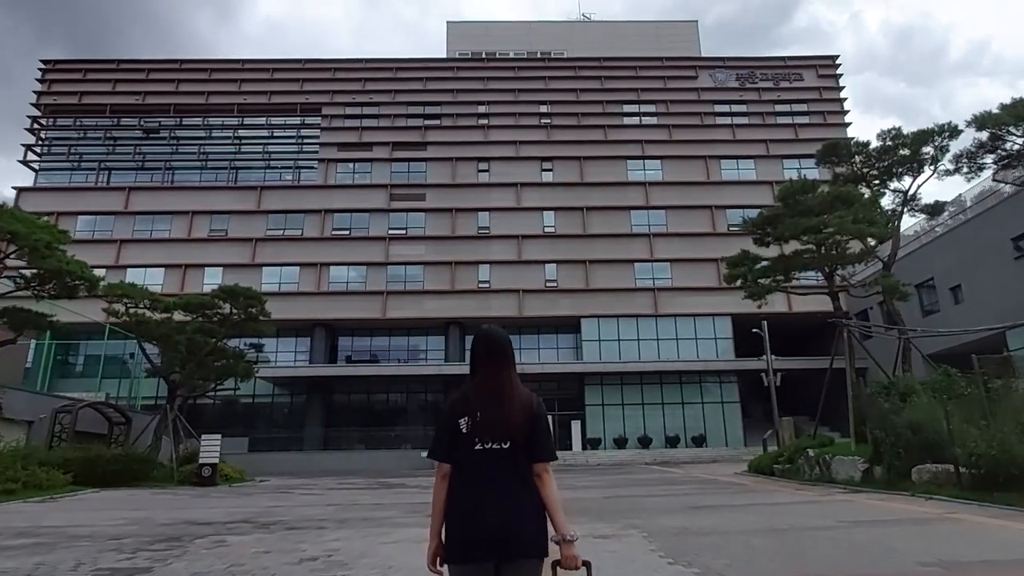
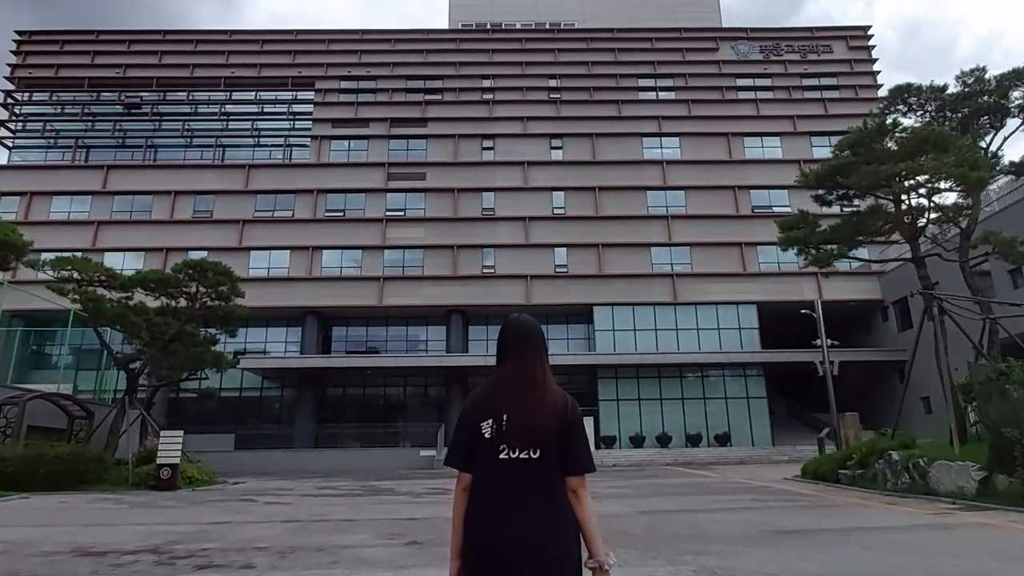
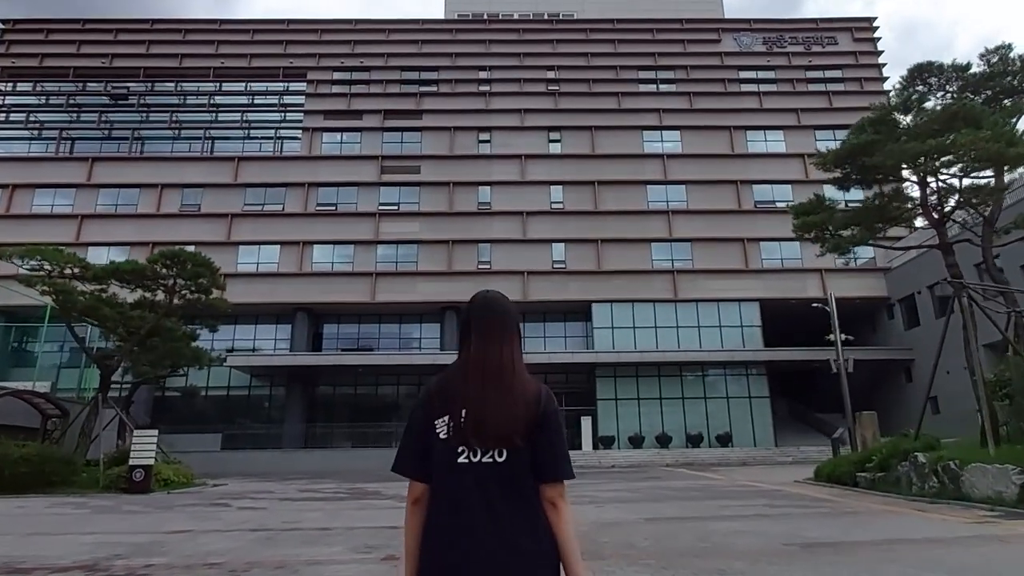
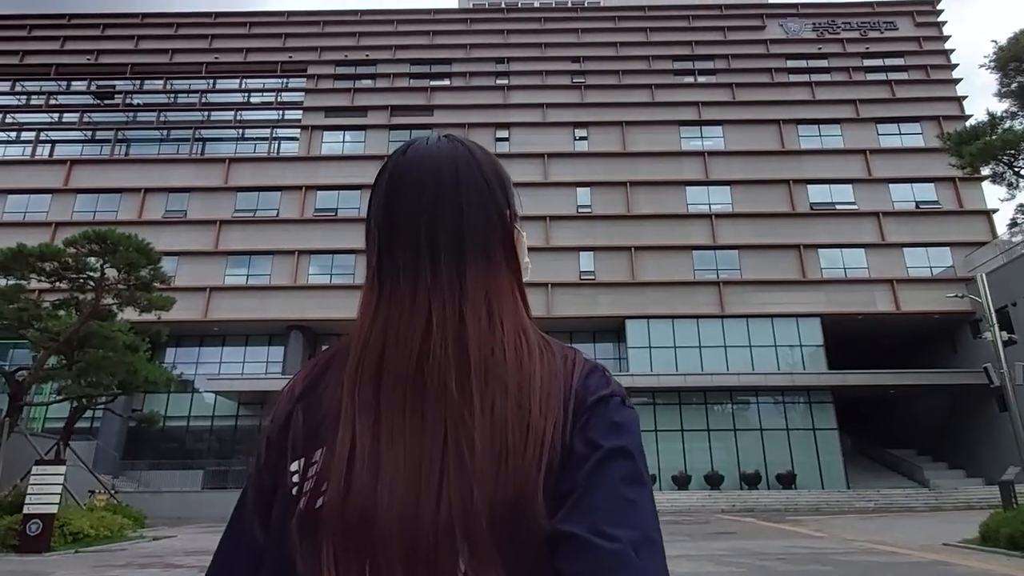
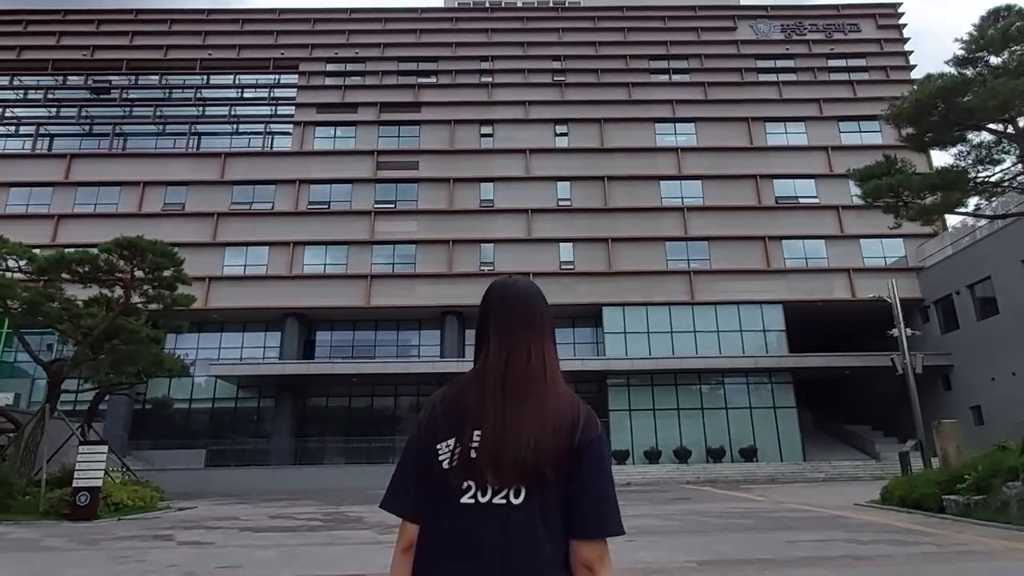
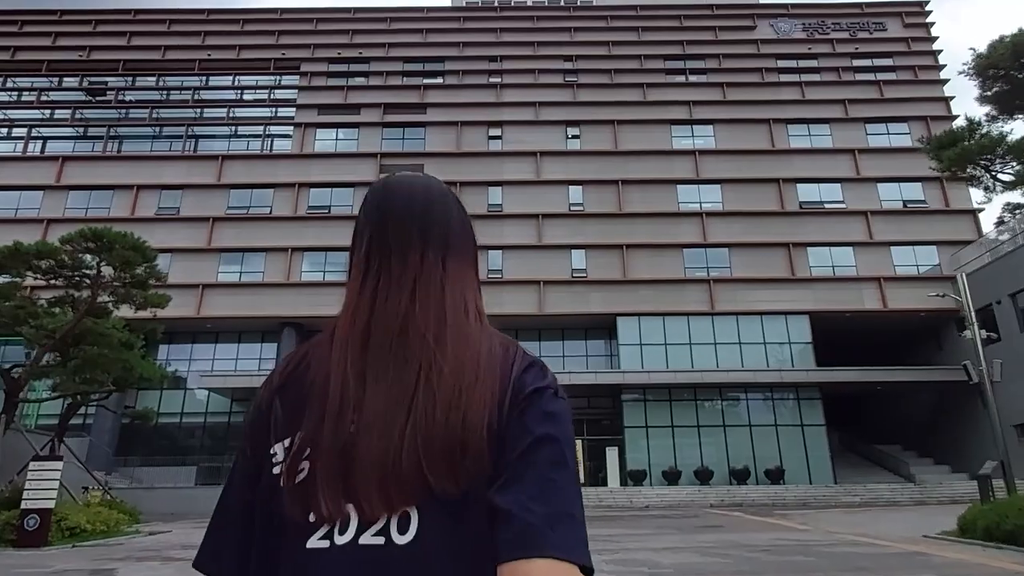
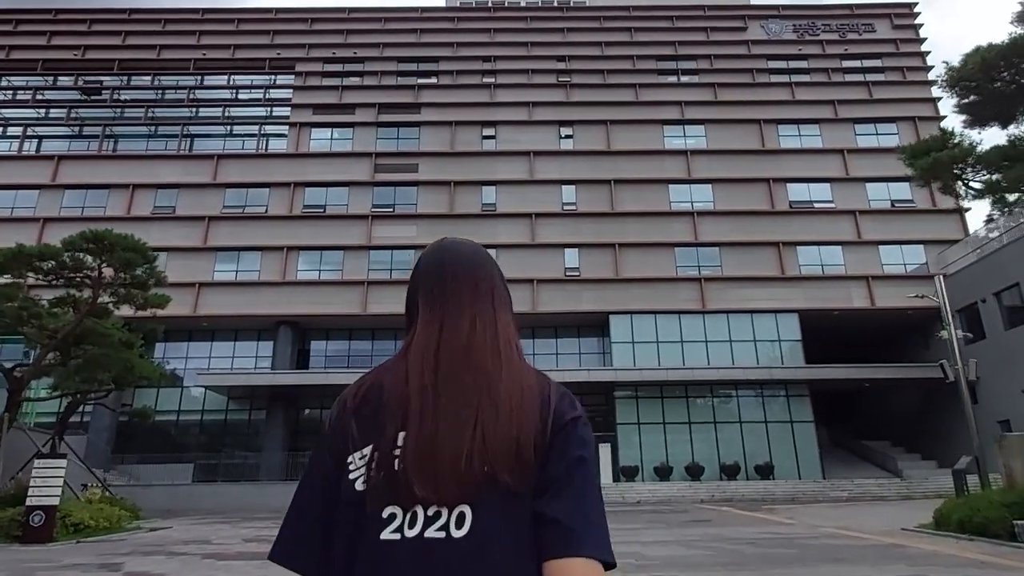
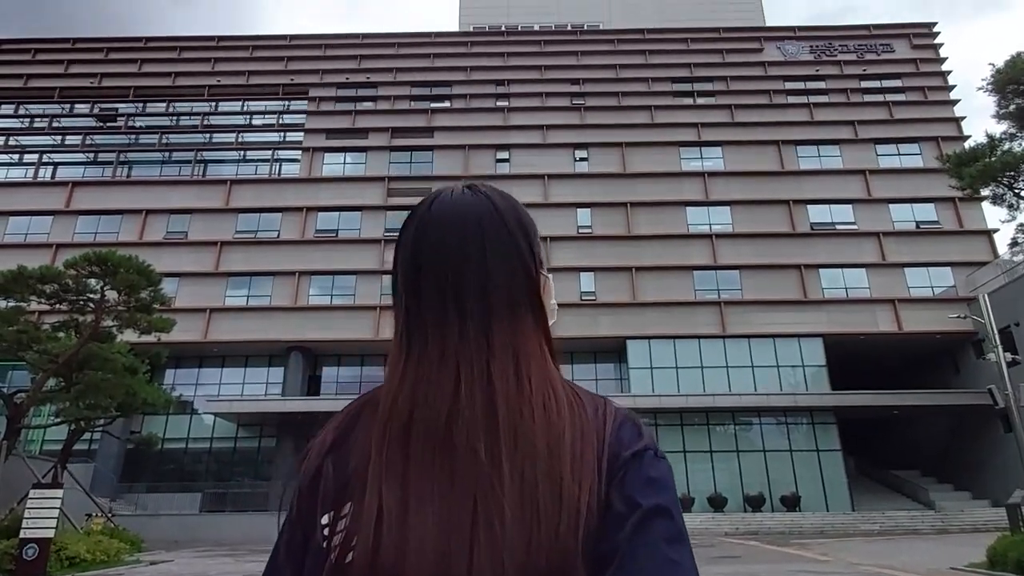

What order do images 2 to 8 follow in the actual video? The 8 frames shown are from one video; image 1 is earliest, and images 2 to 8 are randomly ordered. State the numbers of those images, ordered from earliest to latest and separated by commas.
2, 3, 5, 7, 6, 4, 8
